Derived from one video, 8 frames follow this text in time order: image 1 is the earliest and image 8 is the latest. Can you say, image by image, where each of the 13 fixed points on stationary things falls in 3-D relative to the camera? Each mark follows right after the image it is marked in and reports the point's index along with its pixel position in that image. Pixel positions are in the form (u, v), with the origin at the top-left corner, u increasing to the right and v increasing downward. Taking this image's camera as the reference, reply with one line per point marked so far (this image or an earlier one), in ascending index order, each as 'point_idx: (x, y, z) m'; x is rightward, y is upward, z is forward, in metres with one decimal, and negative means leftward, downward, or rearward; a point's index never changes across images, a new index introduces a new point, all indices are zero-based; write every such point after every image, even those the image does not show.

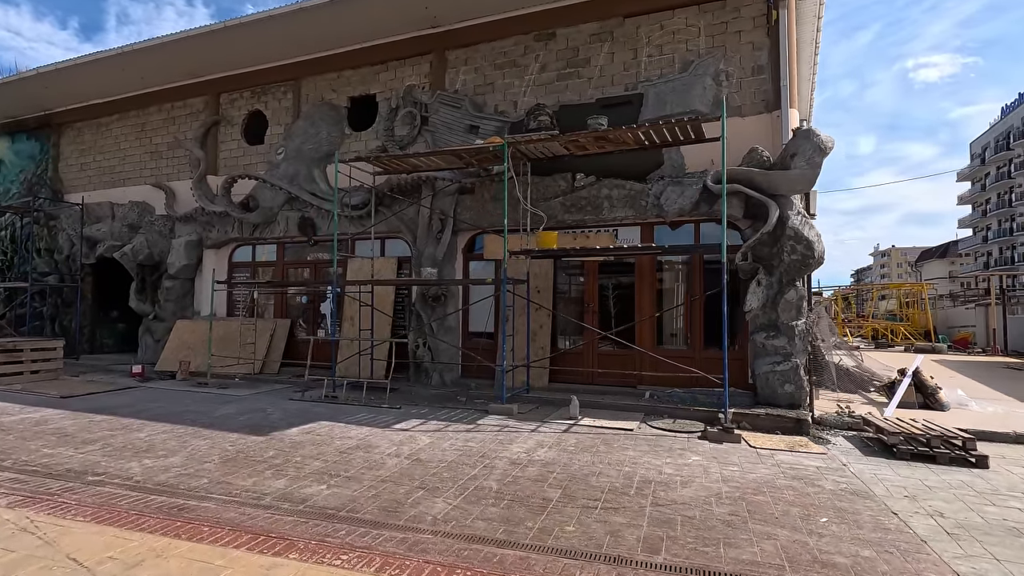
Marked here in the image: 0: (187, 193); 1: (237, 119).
0: (-6.9, +2.1, +11.4) m
1: (-5.7, +3.5, +11.0) m
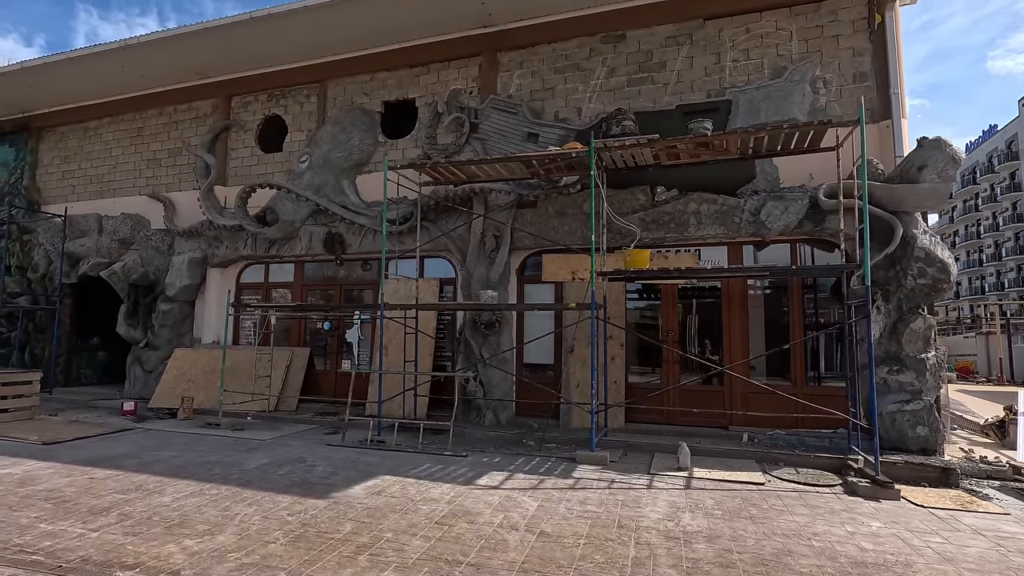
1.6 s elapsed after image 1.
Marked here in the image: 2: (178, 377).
0: (-6.1, +1.6, +10.2) m
1: (-4.8, +3.0, +9.9) m
2: (-5.7, -1.5, +9.1) m
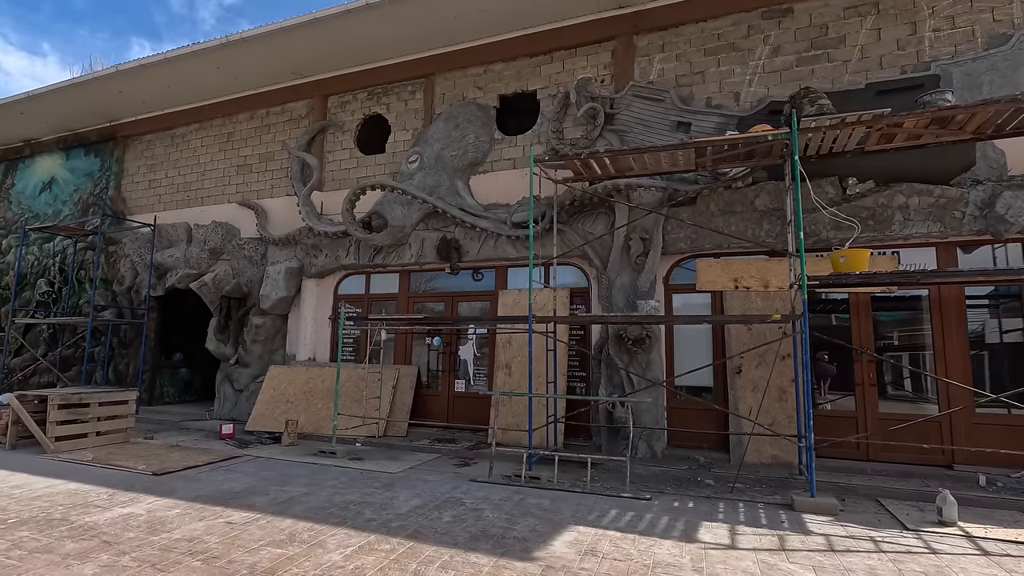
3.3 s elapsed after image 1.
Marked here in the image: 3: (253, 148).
0: (-4.1, +1.4, +9.5) m
1: (-2.8, +2.8, +9.2) m
2: (-3.7, -1.7, +8.3) m
3: (-4.9, +2.6, +10.0) m
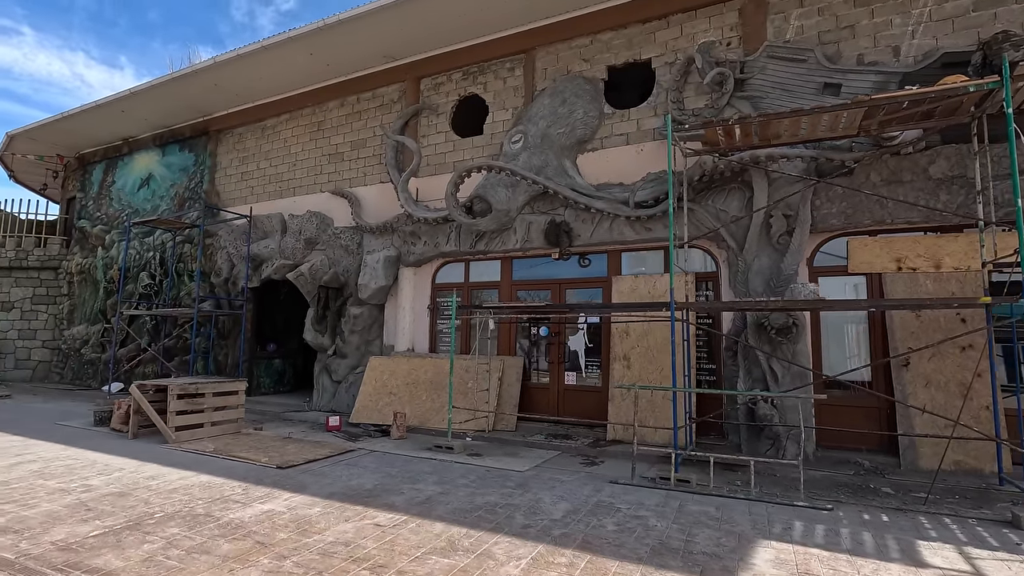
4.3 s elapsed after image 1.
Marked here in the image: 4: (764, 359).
0: (-2.3, +1.6, +9.3) m
1: (-1.1, +3.0, +8.9) m
2: (-2.0, -1.5, +8.1) m
3: (-3.1, +2.8, +9.9) m
4: (+2.9, -0.8, +6.1) m
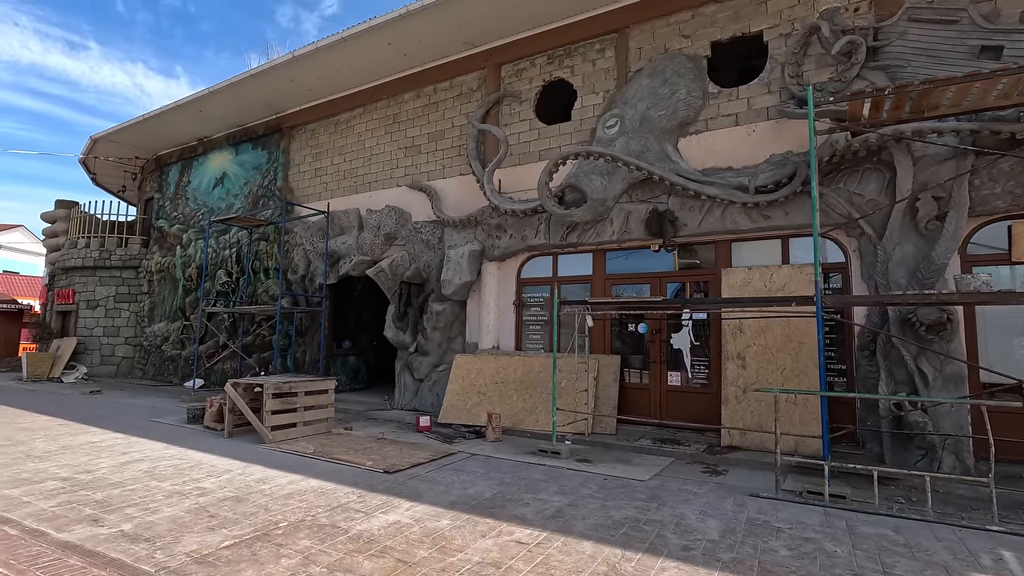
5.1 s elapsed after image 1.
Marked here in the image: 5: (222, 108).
0: (-0.9, +1.6, +9.0) m
1: (+0.3, +3.1, +8.5) m
2: (-0.7, -1.5, +7.8) m
3: (-1.6, +2.9, +9.6) m
4: (+4.0, -0.7, +5.4) m
5: (-6.4, +4.0, +11.8) m
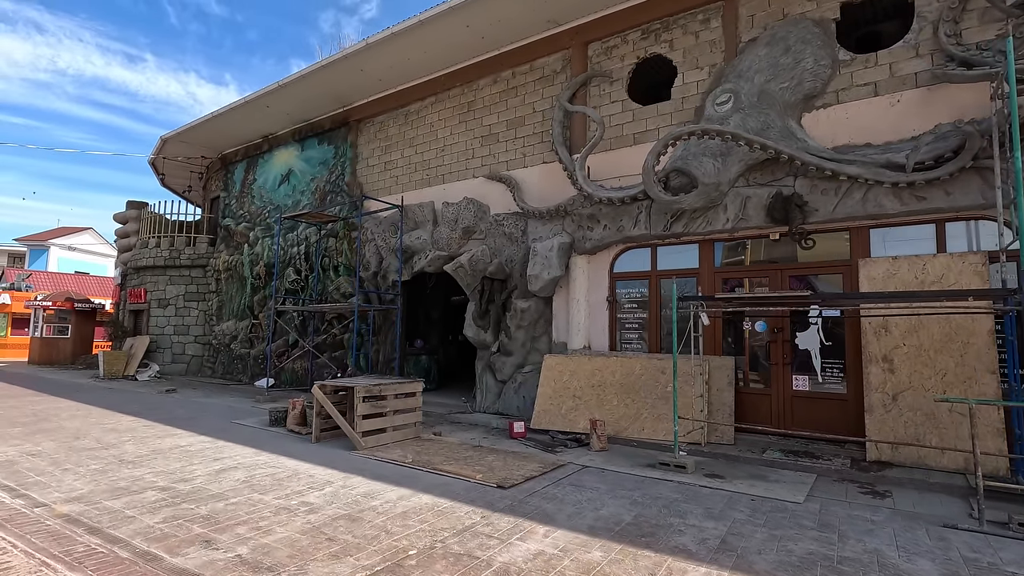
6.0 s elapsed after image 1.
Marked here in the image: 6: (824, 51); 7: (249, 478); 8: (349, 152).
0: (+0.5, +1.7, +8.4) m
1: (+1.6, +3.2, +7.8) m
2: (+0.6, -1.4, +7.2) m
3: (-0.2, +3.0, +9.1) m
4: (+5.2, -0.6, +4.5) m
5: (-4.8, +4.0, +11.7) m
6: (+3.6, +2.8, +6.2) m
7: (-2.5, -1.8, +5.0) m
8: (-3.5, +2.9, +11.5) m
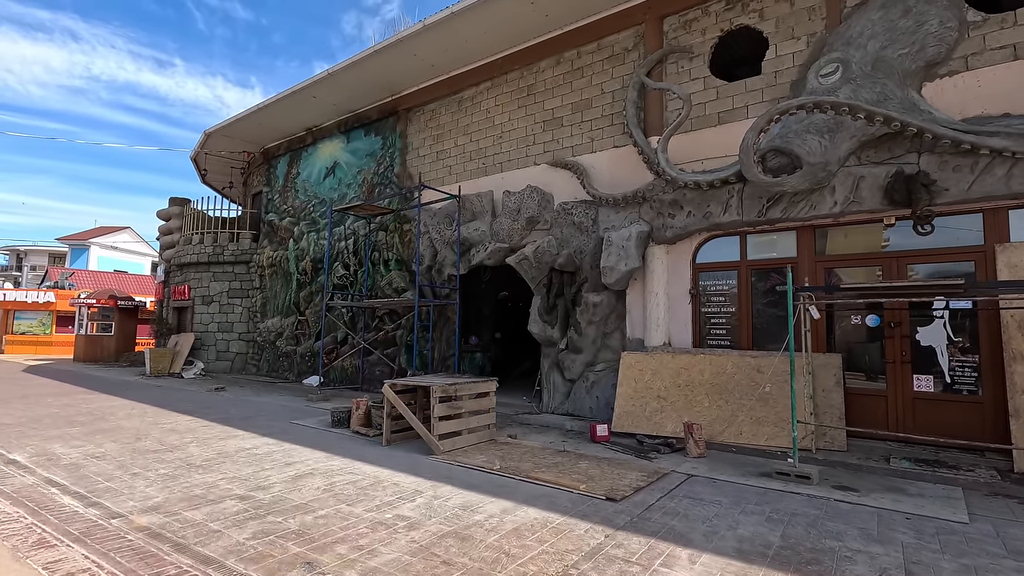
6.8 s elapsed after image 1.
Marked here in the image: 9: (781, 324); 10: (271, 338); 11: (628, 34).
0: (+1.5, +1.8, +7.9) m
1: (+2.6, +3.3, +7.2) m
2: (+1.6, -1.3, +6.7) m
3: (+0.8, +3.1, +8.6) m
4: (+6.0, -0.5, +3.8) m
5: (-3.7, +4.1, +11.3) m
6: (+4.6, +2.9, +5.6) m
7: (-1.6, -1.7, +4.6) m
8: (-2.4, +3.0, +11.1) m
9: (+3.3, -0.4, +6.5) m
10: (-5.8, -1.2, +13.0) m
11: (+1.7, +3.8, +8.0) m
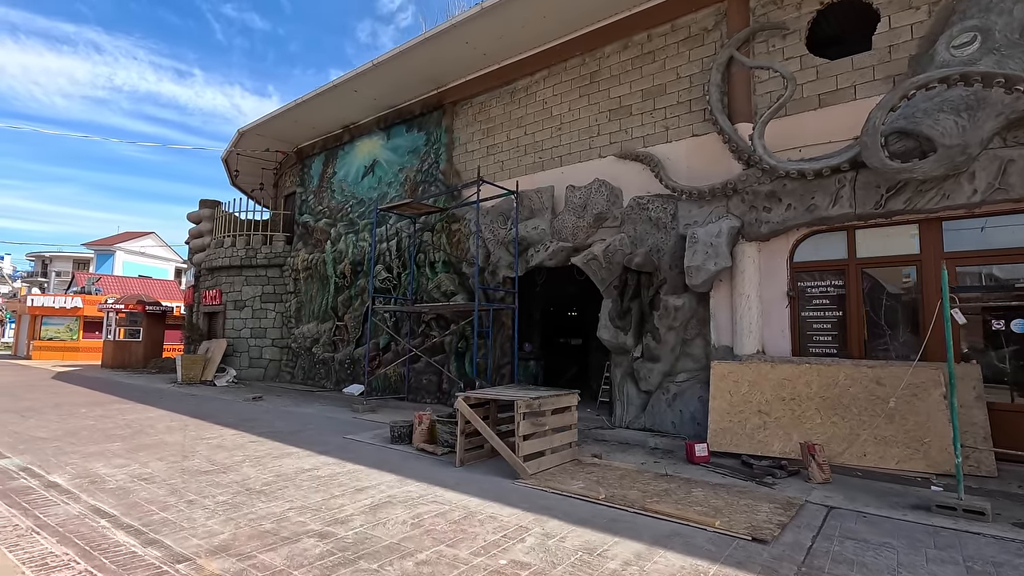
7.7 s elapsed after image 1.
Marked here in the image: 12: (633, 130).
0: (+2.4, +1.8, +7.2) m
1: (+3.5, +3.2, +6.5) m
2: (+2.5, -1.3, +6.0) m
3: (+1.8, +3.0, +7.9) m
4: (+6.9, -0.5, +3.0) m
5: (-2.7, +4.1, +10.8) m
6: (+5.4, +2.9, +4.8) m
7: (-0.7, -1.7, +3.9) m
8: (-1.3, +3.0, +10.5) m
9: (+4.2, -0.5, +5.8) m
10: (-4.8, -1.3, +12.4) m
11: (+2.7, +3.7, +7.3) m
12: (+1.8, +2.3, +7.8) m
